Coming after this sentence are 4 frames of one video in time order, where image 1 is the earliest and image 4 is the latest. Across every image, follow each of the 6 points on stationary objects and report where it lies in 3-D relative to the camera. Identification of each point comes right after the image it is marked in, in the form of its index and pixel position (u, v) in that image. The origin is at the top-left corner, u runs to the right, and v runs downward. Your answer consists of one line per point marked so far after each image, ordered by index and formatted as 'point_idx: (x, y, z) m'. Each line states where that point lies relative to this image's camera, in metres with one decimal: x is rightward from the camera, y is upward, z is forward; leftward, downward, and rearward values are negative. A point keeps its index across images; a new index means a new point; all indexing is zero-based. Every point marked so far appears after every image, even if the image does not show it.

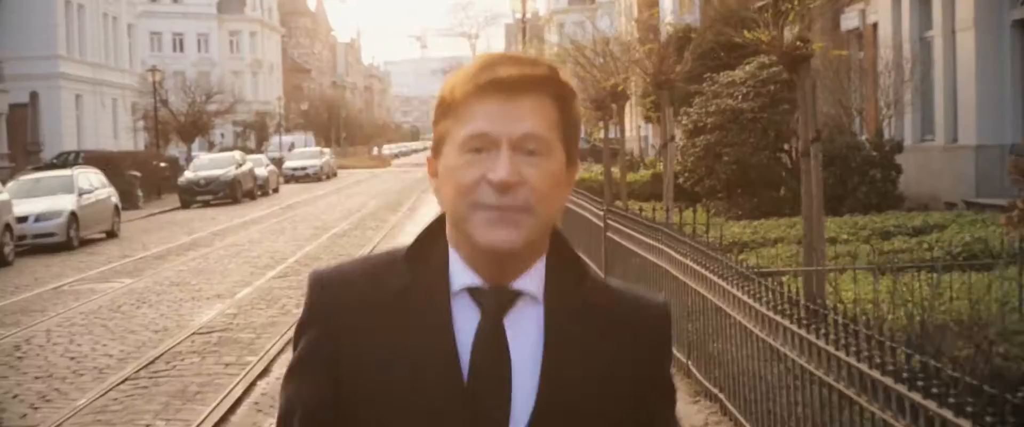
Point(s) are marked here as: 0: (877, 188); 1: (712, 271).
0: (+5.4, +0.4, +18.5) m
1: (+1.2, -0.3, +7.9) m
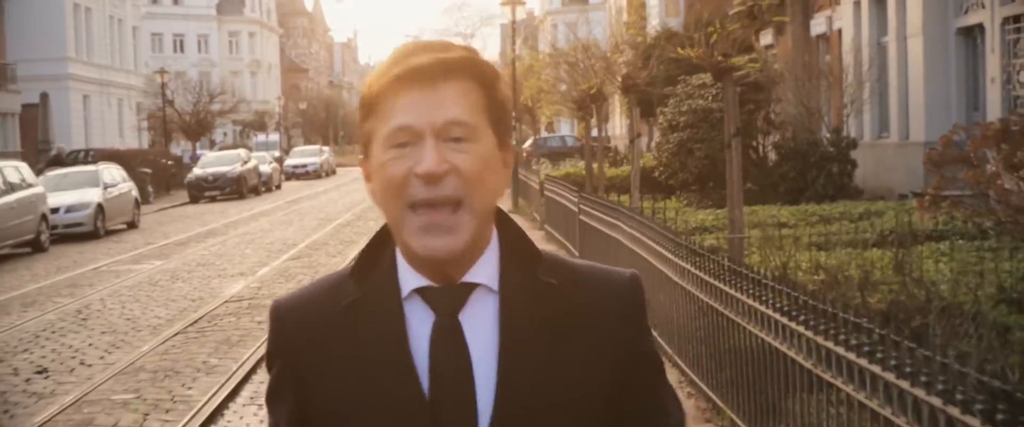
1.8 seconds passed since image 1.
0: (+5.2, +0.5, +20.5) m
1: (+1.1, -0.2, +9.9) m
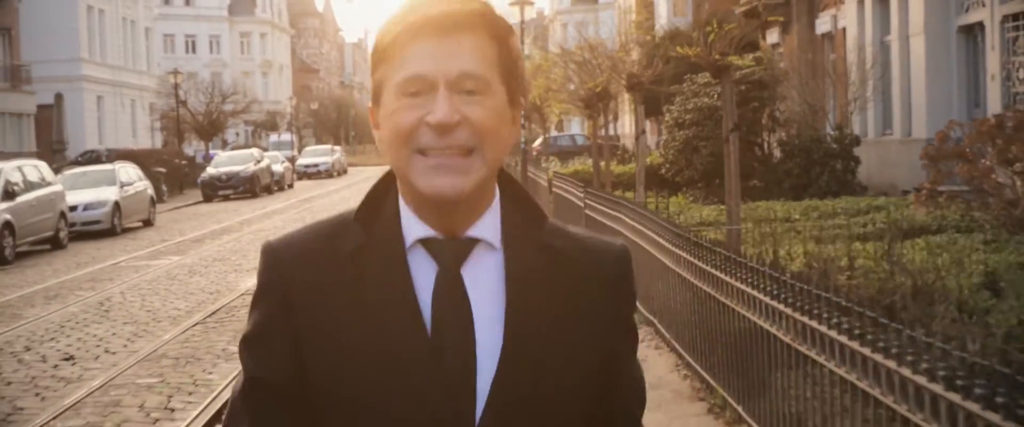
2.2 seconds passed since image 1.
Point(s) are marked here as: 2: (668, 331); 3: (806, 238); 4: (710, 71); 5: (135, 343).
0: (+5.3, +0.6, +20.9) m
1: (+1.1, -0.1, +10.3) m
2: (+1.2, -0.9, +9.6) m
3: (+2.7, -0.2, +11.8) m
4: (+1.7, +1.2, +10.8) m
5: (-3.1, -1.1, +10.5) m
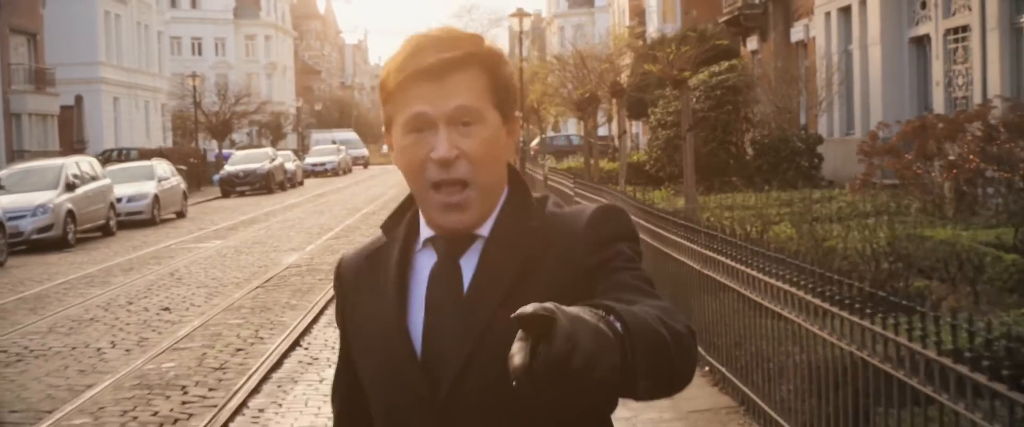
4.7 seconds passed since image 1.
0: (+5.3, +0.8, +23.5) m
1: (+1.2, 0.0, +12.9) m
2: (+1.2, -0.7, +12.3) m
3: (+2.7, -0.1, +14.5) m
4: (+1.7, +1.4, +13.5) m
5: (-3.1, -0.9, +13.2) m
